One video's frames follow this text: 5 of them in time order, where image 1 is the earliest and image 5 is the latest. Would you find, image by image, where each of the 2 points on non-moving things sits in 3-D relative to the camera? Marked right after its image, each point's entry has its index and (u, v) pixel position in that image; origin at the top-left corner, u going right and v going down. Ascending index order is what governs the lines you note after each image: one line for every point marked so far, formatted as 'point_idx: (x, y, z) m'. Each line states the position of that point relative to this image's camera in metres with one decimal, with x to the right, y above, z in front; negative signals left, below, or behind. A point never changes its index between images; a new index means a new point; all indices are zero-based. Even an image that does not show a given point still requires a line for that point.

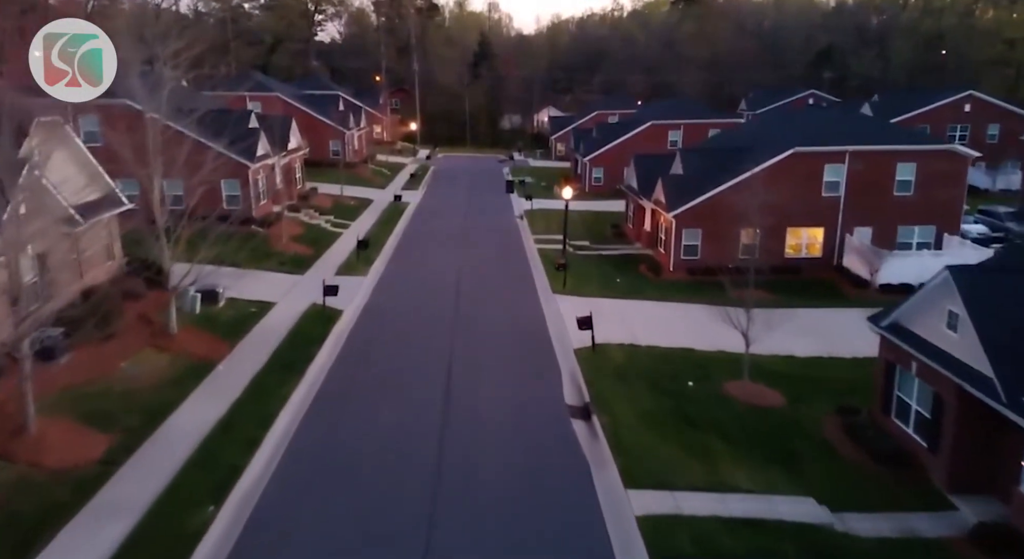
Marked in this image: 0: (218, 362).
0: (-6.5, -1.8, +17.3) m
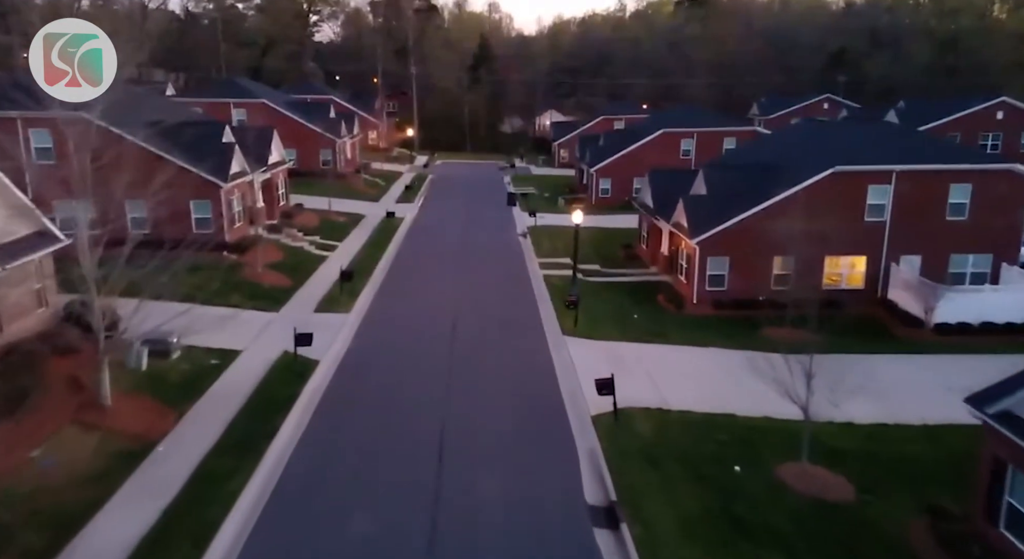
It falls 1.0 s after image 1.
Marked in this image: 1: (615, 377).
0: (-6.4, -2.9, +14.2) m
1: (+2.4, -2.3, +18.2) m
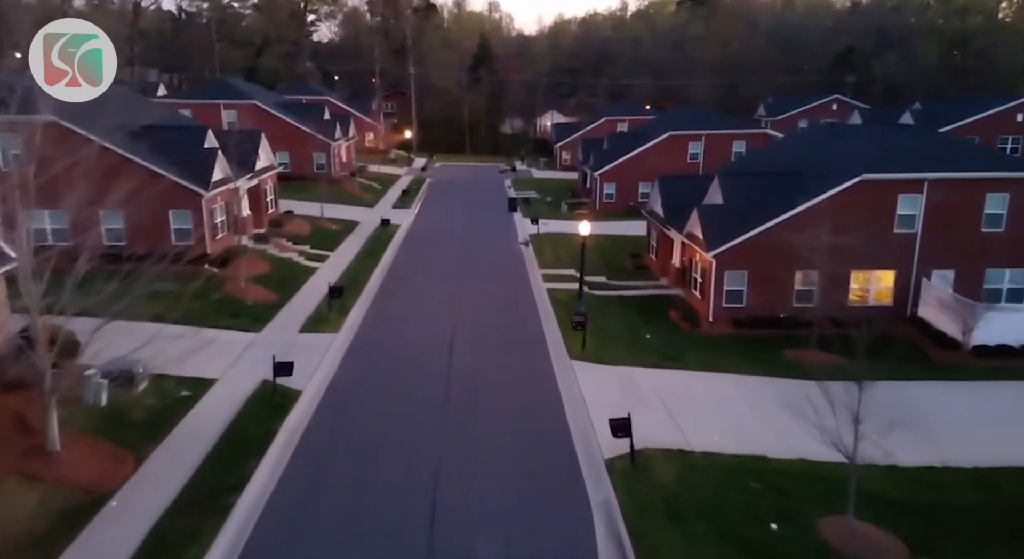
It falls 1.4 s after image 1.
0: (-6.4, -3.4, +12.4) m
1: (+2.5, -2.8, +16.5) m
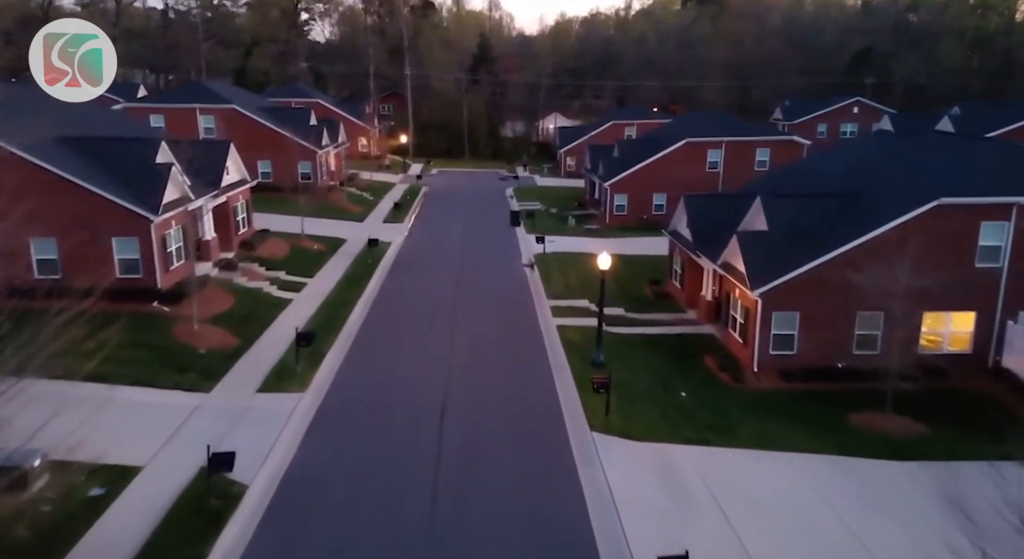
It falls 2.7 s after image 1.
0: (-6.2, -4.5, +8.6) m
1: (+2.6, -3.8, +12.7) m
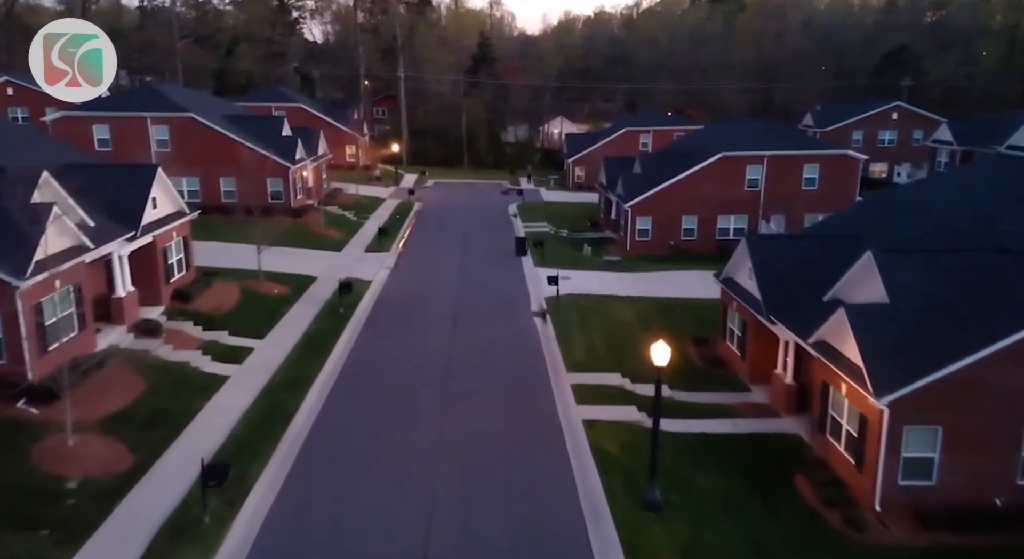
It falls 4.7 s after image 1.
0: (-6.0, -6.1, +2.6) m
1: (+2.8, -5.5, +6.6) m
